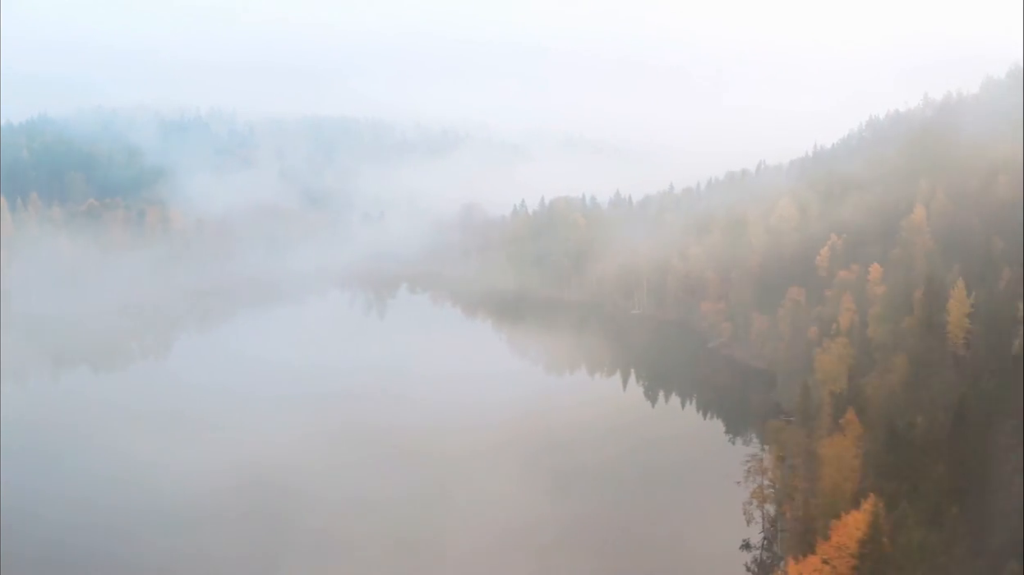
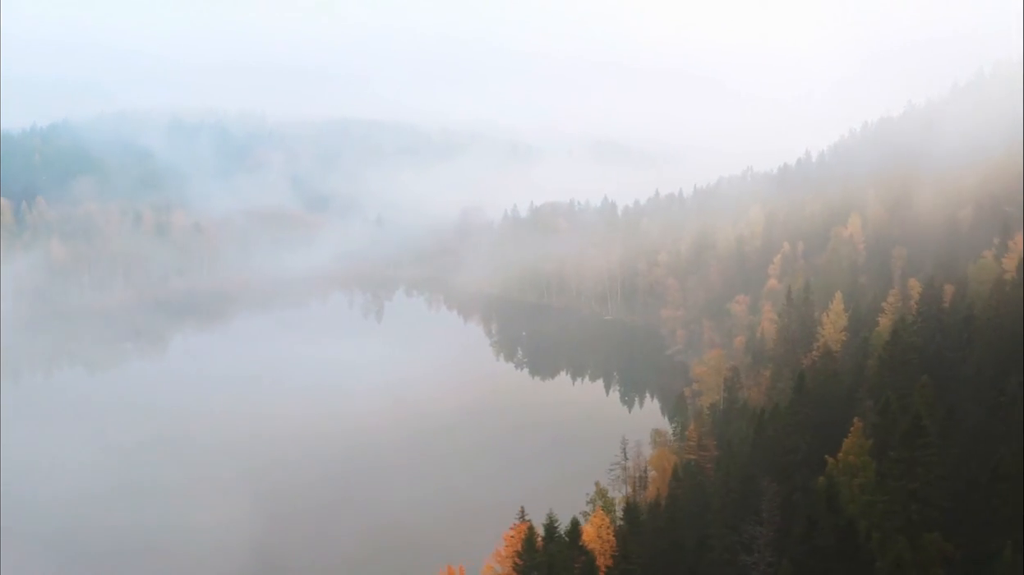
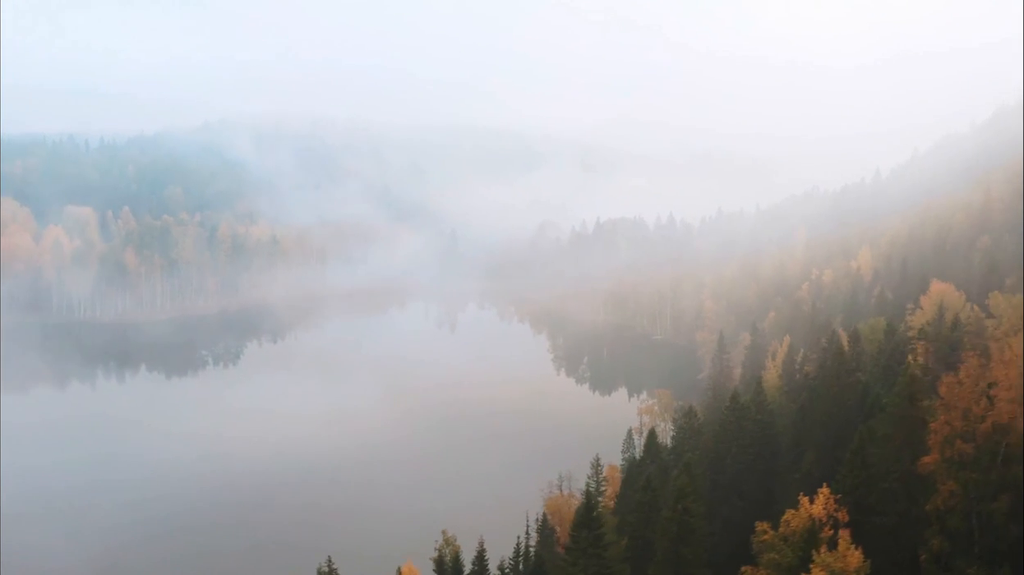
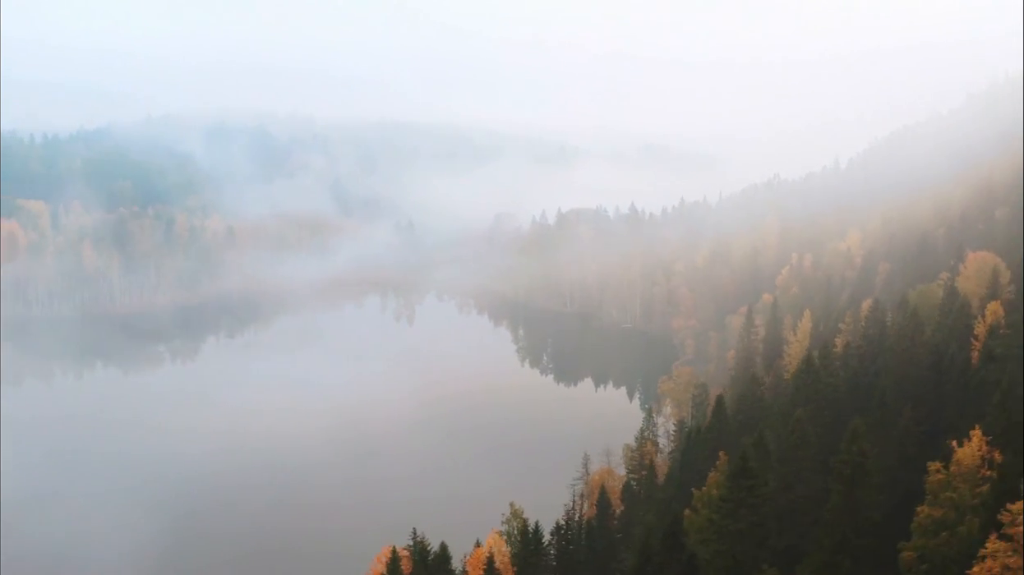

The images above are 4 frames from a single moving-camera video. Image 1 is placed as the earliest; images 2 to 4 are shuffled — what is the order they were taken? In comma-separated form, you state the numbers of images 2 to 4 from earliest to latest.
2, 4, 3
